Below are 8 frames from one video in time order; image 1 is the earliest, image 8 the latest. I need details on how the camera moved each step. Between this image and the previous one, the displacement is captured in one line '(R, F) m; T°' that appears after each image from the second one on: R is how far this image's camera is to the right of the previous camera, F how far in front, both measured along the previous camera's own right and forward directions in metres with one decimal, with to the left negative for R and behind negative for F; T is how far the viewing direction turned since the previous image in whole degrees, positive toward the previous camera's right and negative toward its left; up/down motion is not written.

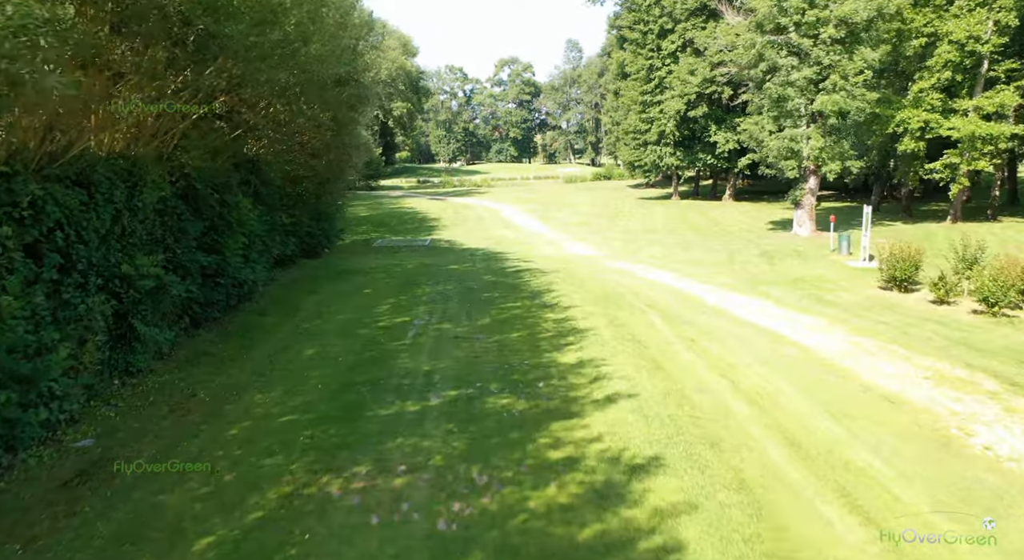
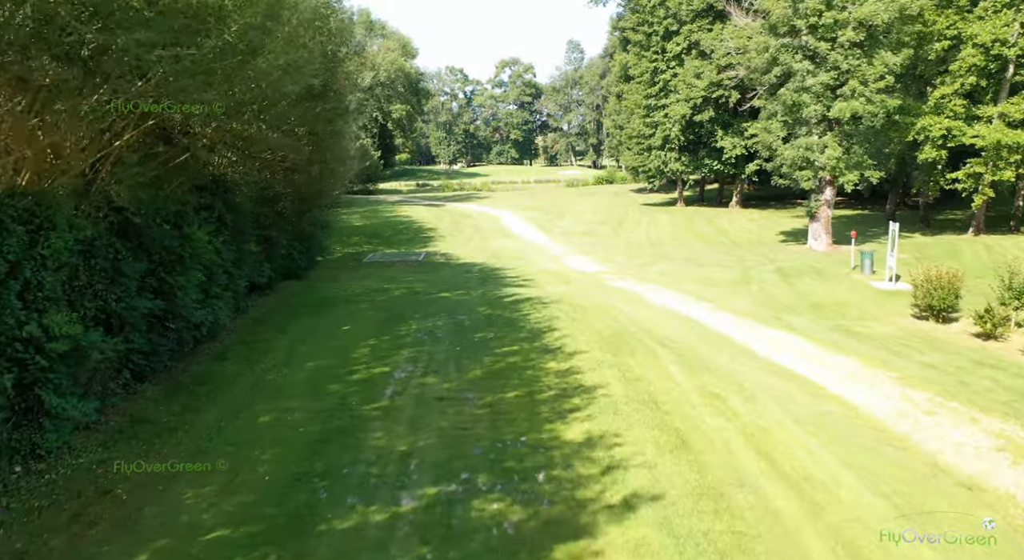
(0.0, +1.2) m; 0°
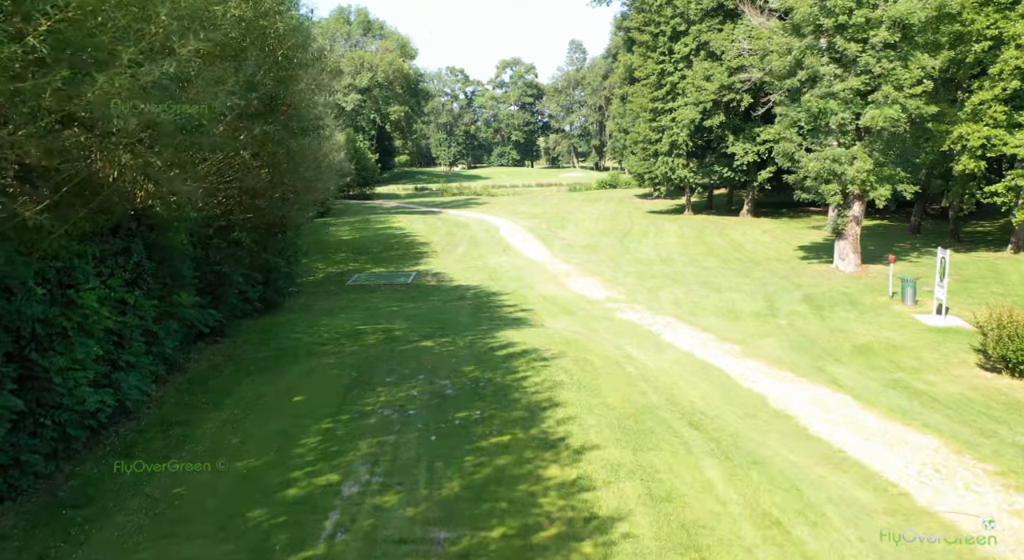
(+0.1, +1.9) m; 0°
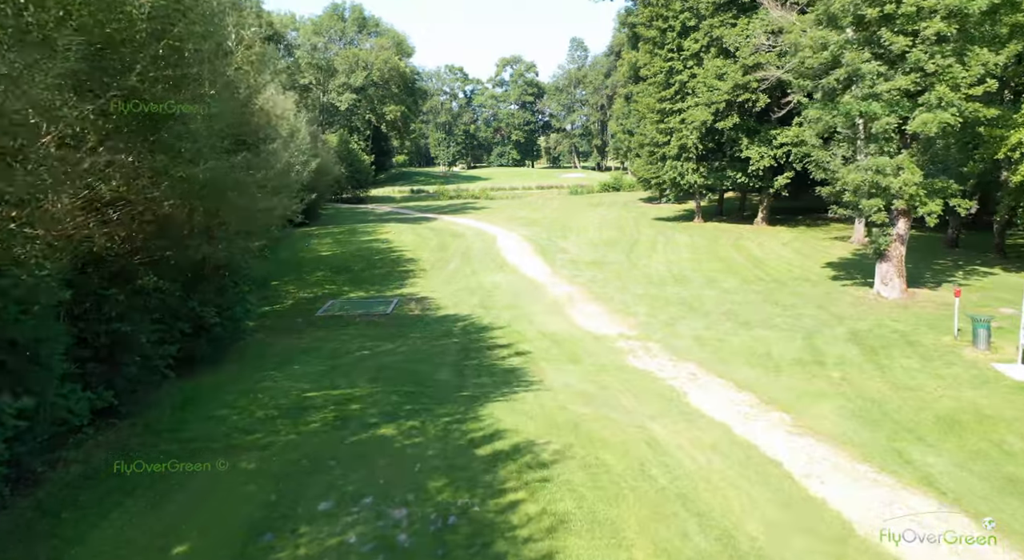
(+0.1, +2.5) m; 0°
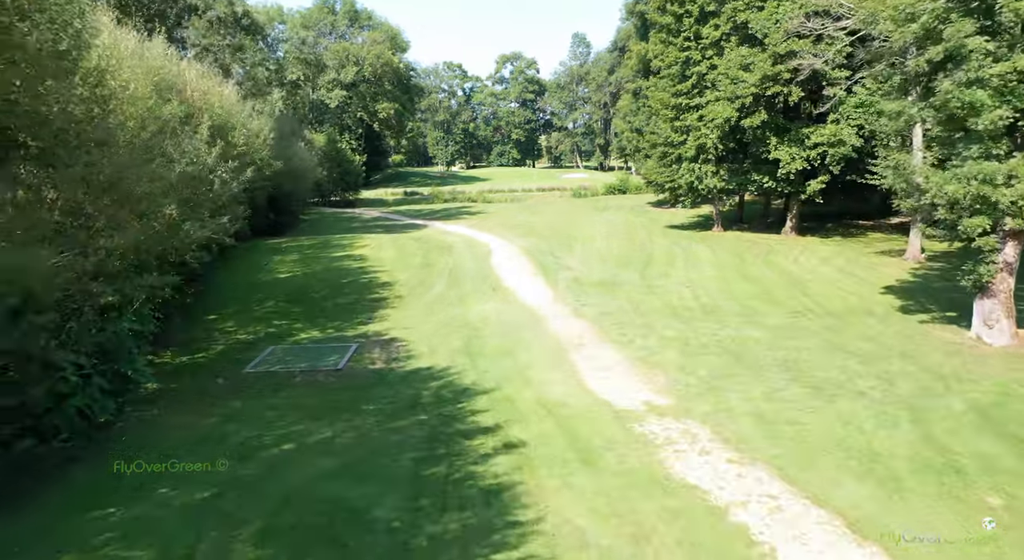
(+0.2, +4.0) m; 0°
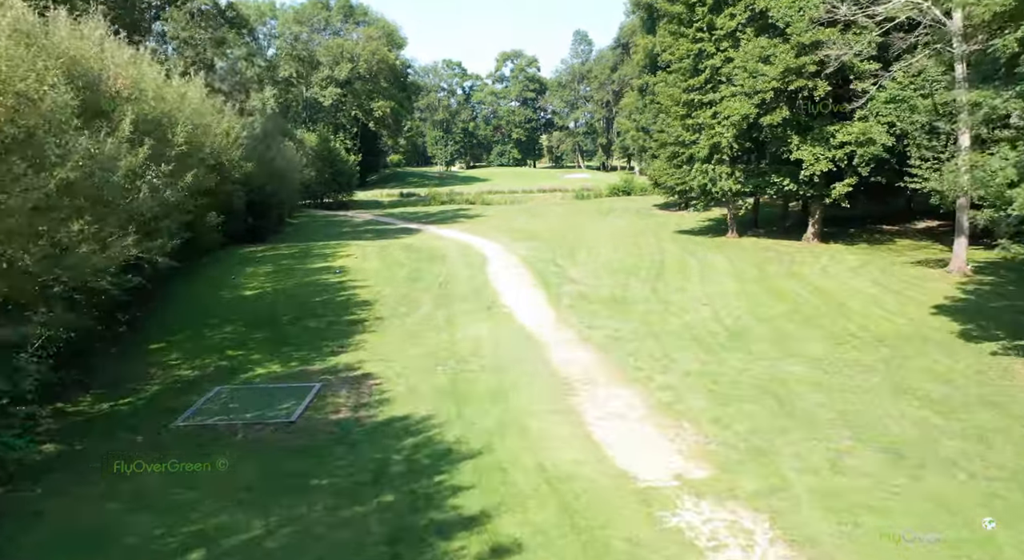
(+0.1, +2.5) m; 0°
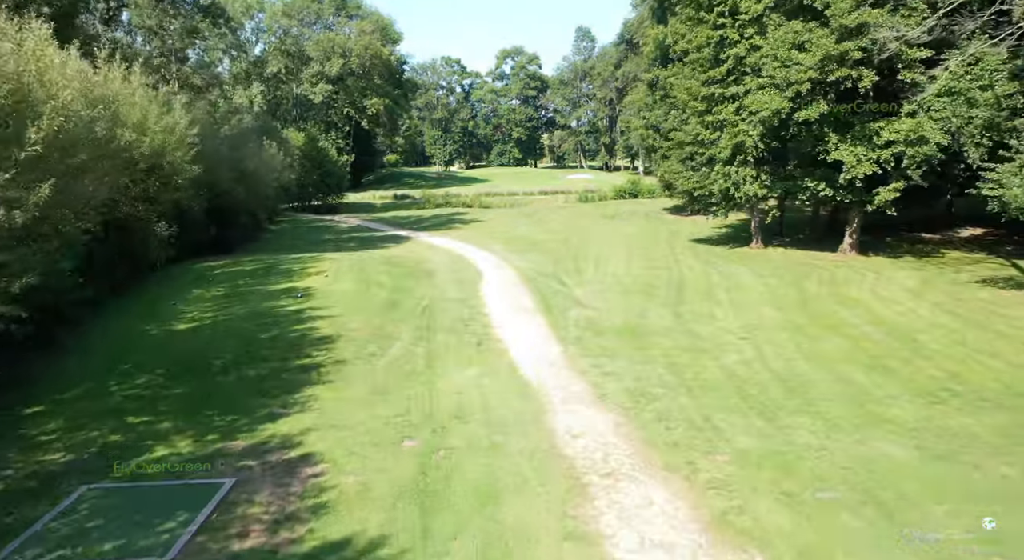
(+0.1, +3.5) m; 0°
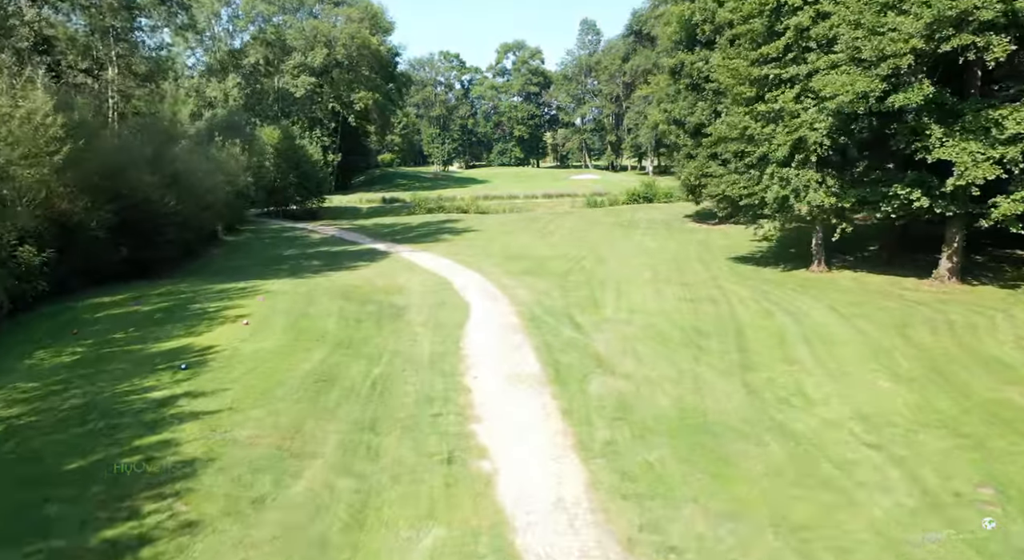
(+0.1, +6.1) m; 0°
